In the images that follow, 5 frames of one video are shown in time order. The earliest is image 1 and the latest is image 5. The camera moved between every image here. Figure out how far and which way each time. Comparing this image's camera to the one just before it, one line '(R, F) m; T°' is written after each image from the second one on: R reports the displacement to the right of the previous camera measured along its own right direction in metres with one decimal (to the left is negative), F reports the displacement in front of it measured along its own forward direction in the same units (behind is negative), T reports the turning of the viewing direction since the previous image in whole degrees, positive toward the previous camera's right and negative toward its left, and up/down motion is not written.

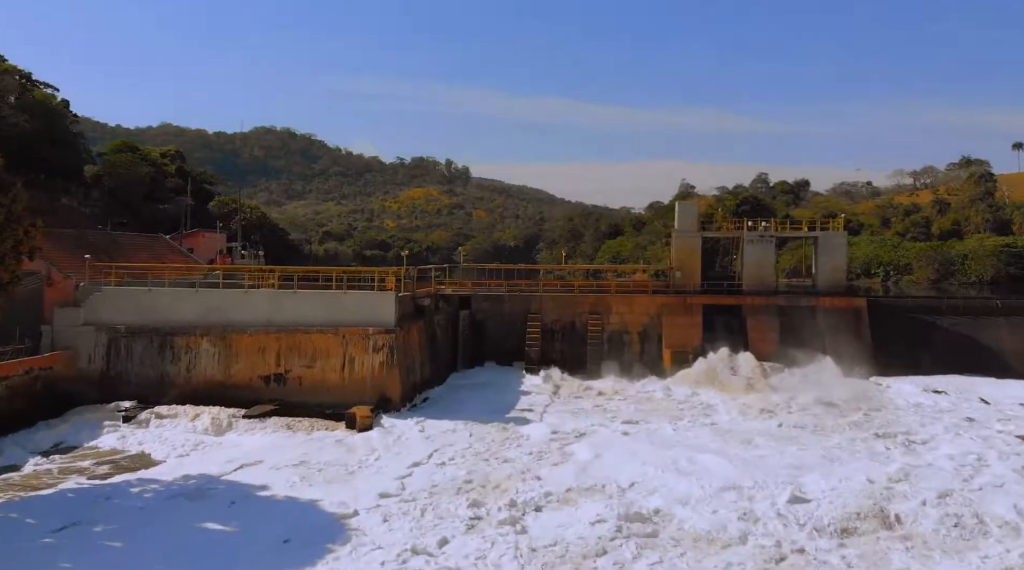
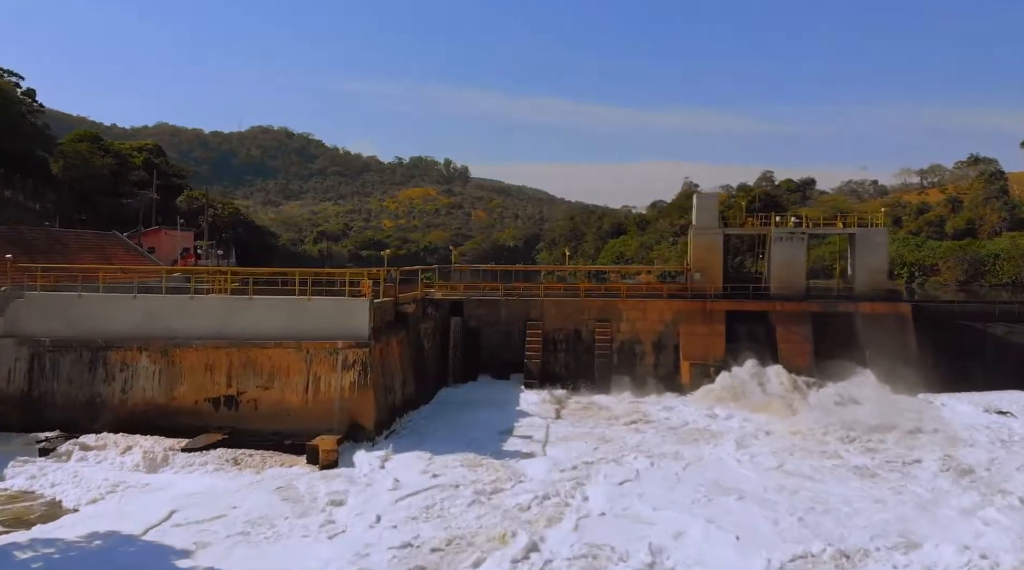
(+0.1, +3.0) m; 0°
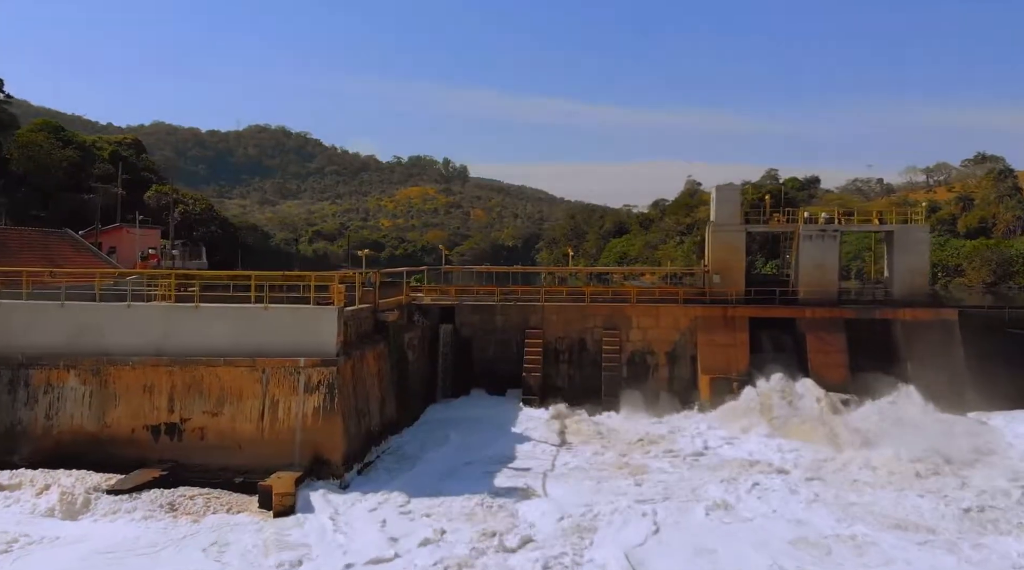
(+0.1, +2.5) m; 0°
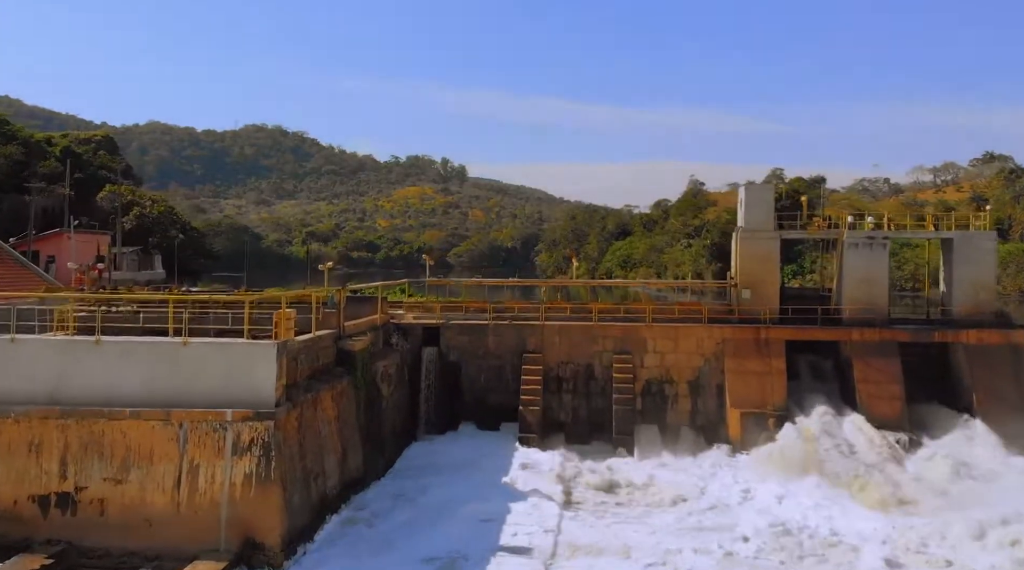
(+0.1, +3.0) m; 0°
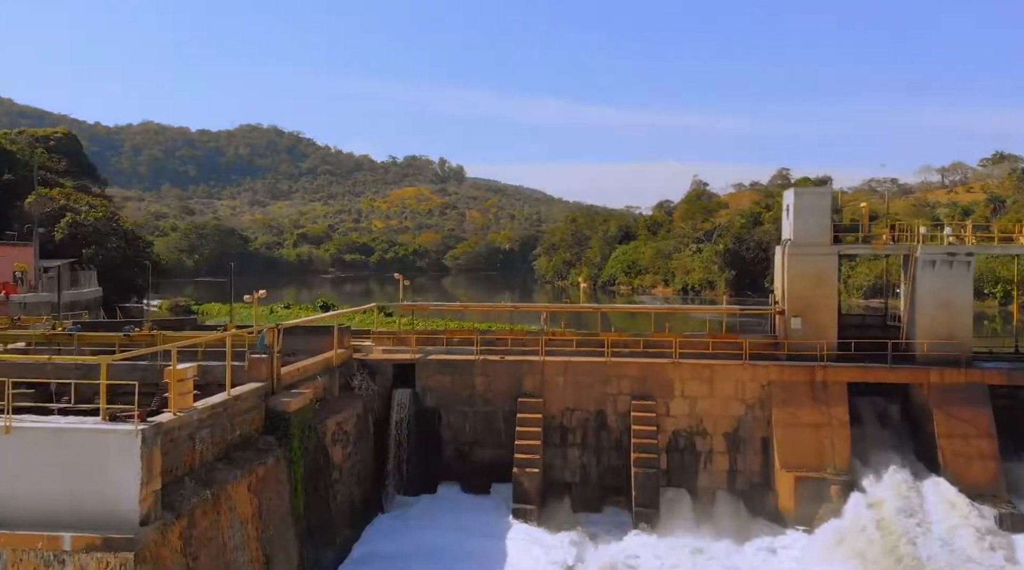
(+0.1, +3.5) m; 0°
